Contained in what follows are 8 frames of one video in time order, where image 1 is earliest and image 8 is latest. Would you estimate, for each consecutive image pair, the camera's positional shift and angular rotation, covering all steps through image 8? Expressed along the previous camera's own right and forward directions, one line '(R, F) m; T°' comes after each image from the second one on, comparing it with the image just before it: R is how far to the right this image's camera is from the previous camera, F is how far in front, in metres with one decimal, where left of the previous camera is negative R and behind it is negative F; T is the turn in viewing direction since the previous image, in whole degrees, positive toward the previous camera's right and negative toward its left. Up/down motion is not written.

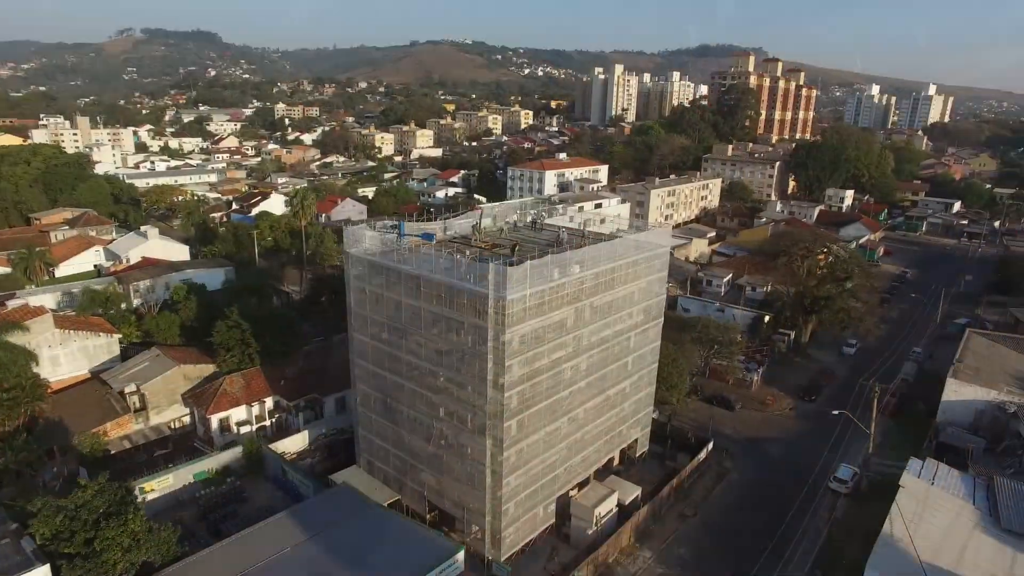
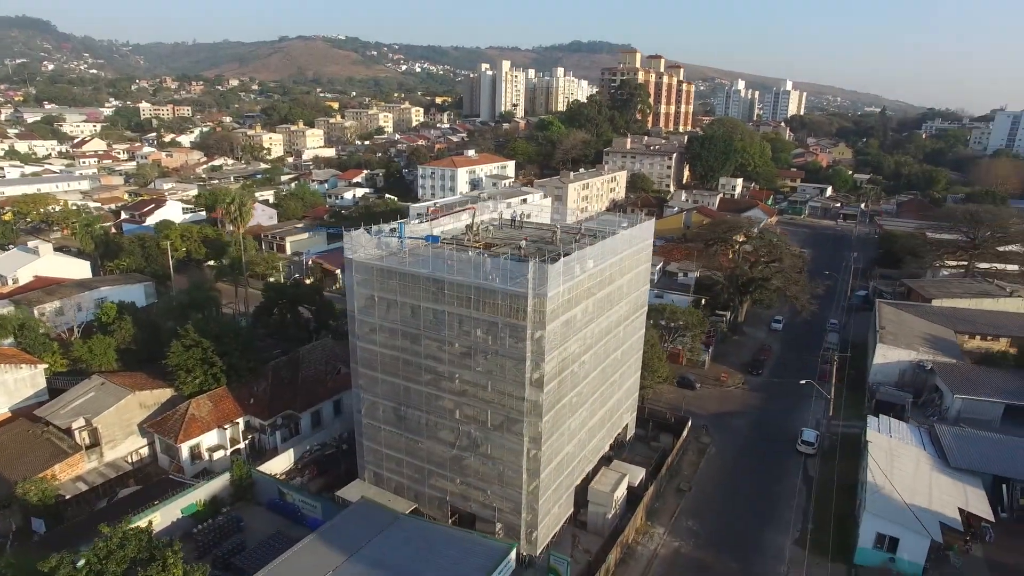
(-3.2, +0.2) m; +11°
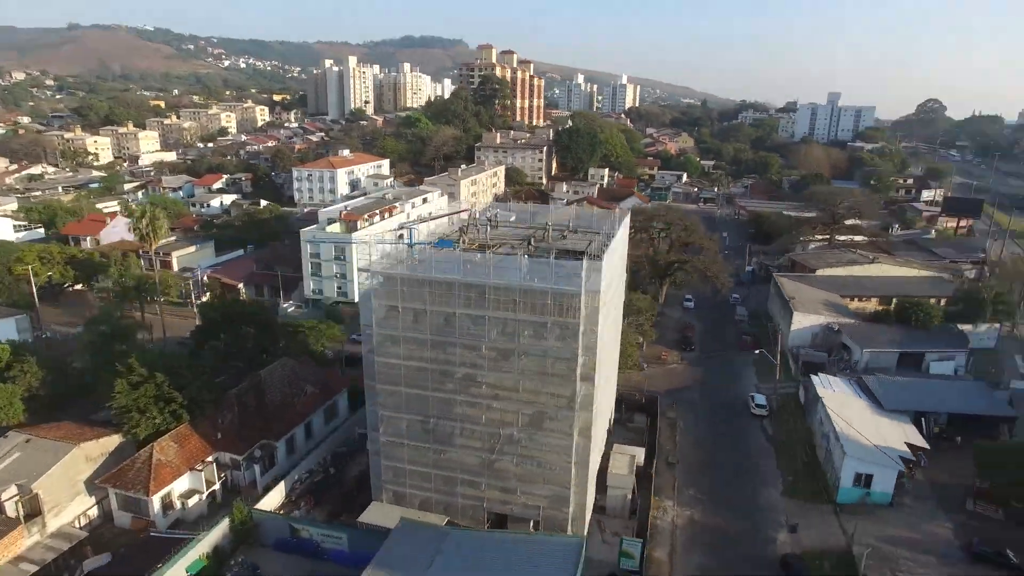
(-4.3, +0.6) m; +14°
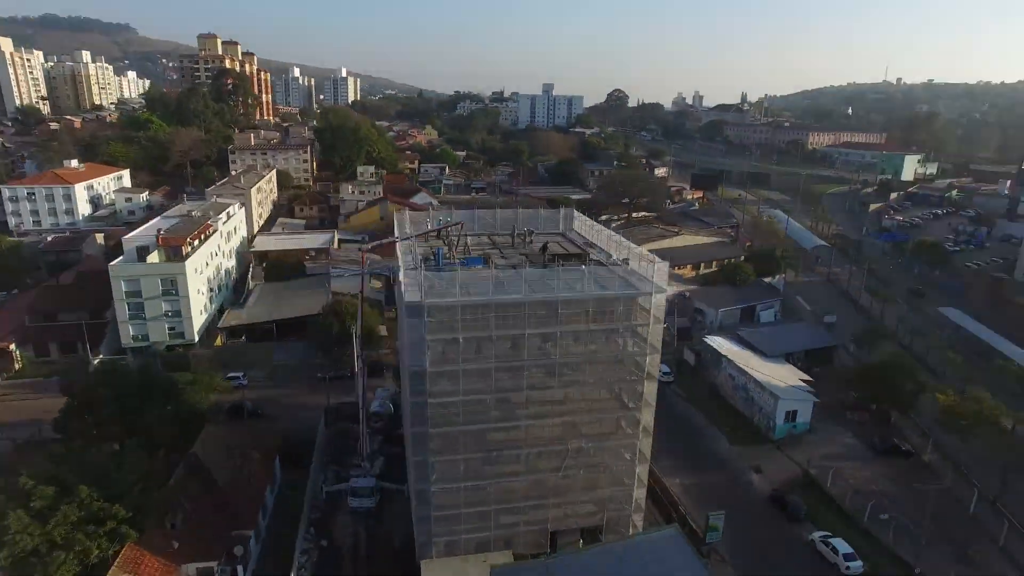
(-7.0, +2.3) m; +25°
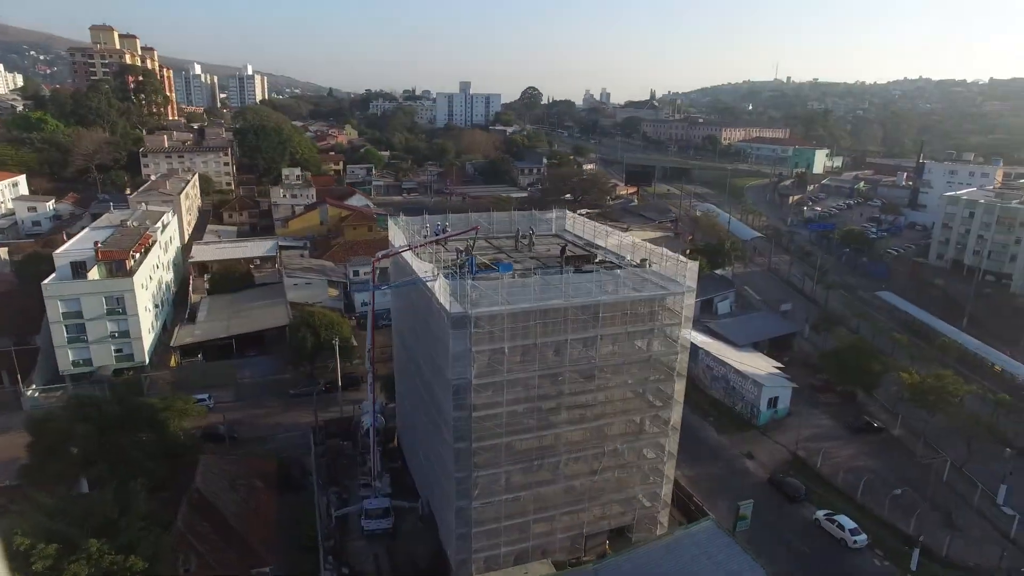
(-2.6, +0.4) m; +8°
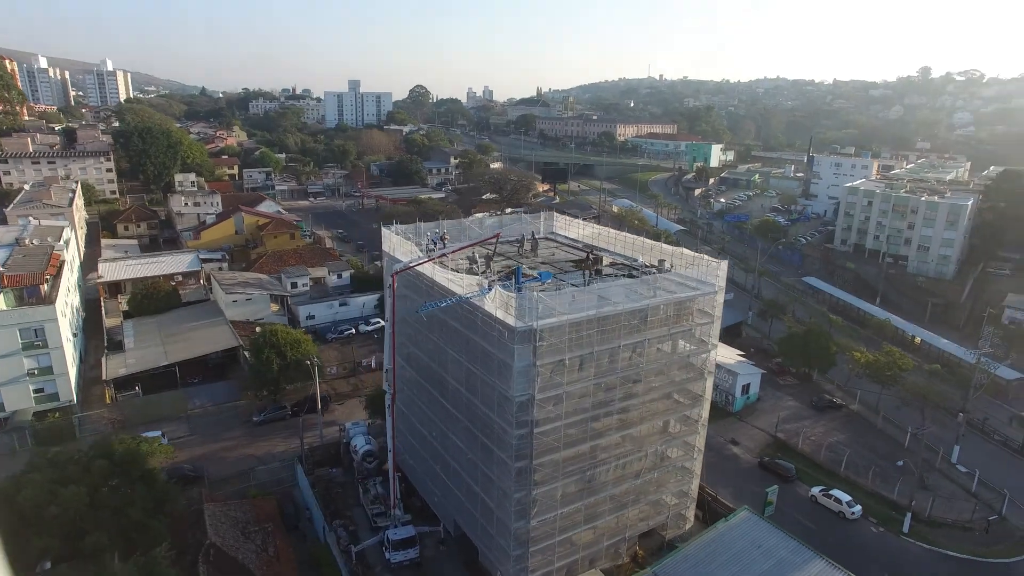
(-3.3, +0.8) m; +10°
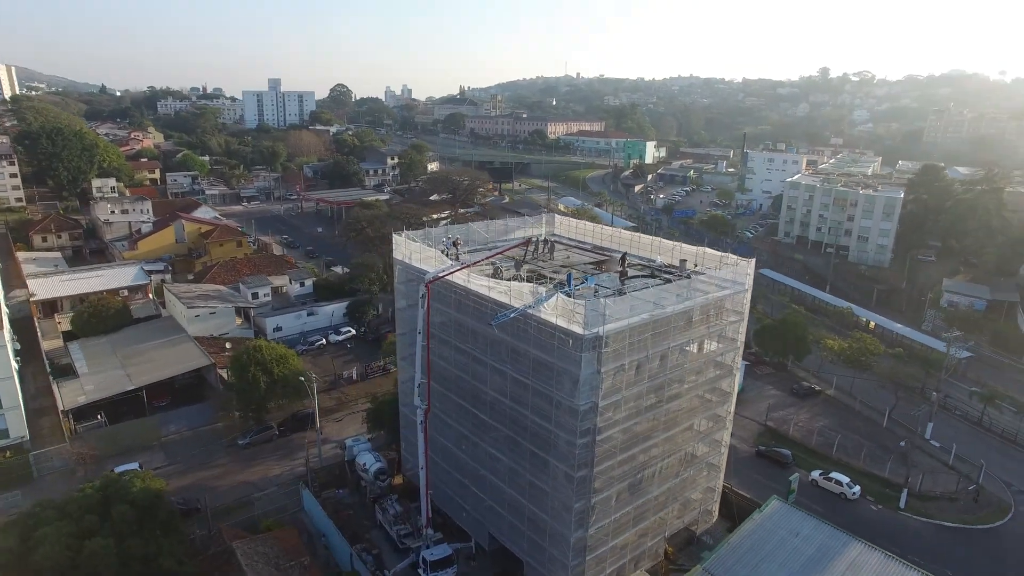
(-2.6, +0.5) m; +7°
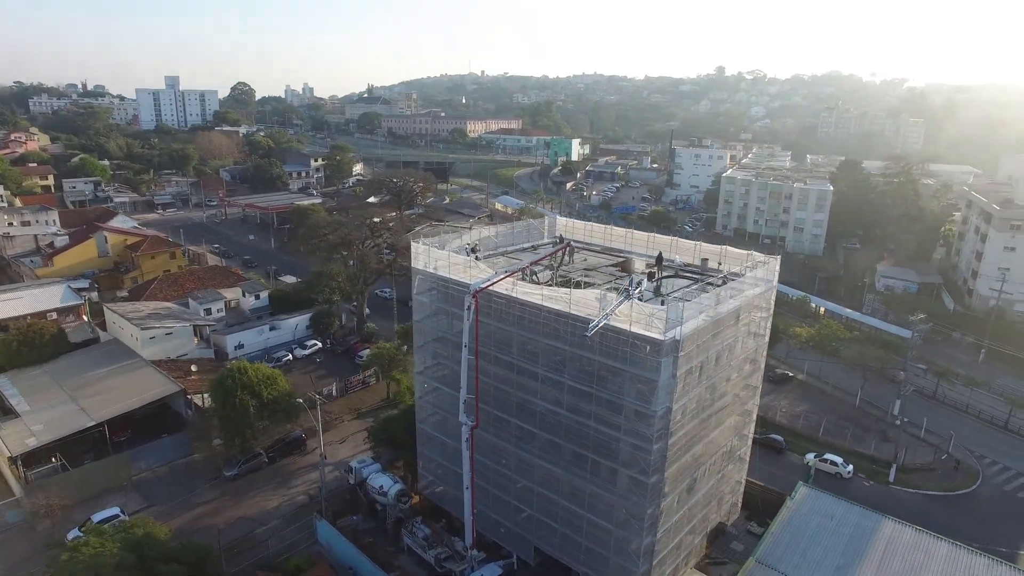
(-2.9, +0.7) m; +8°
